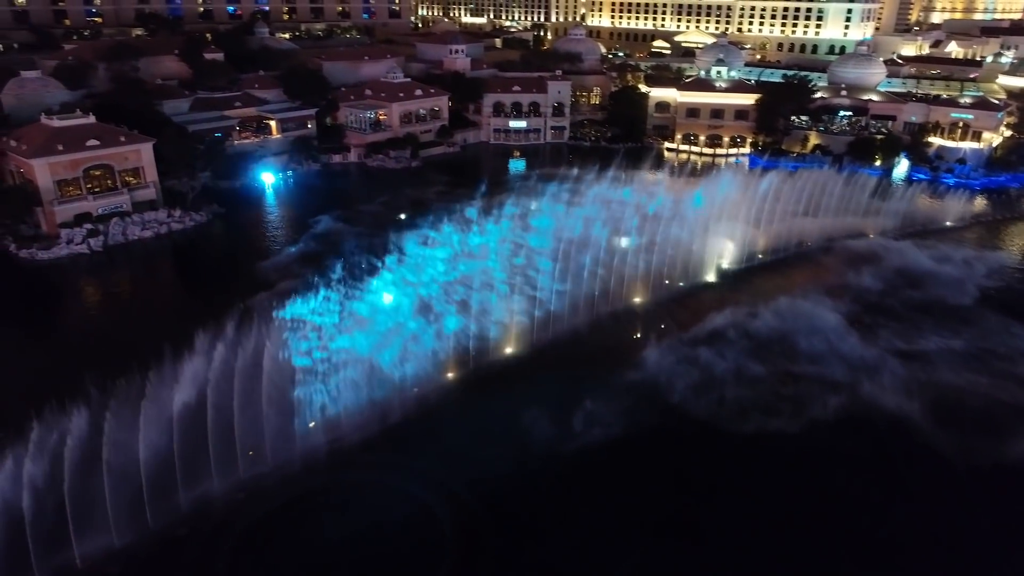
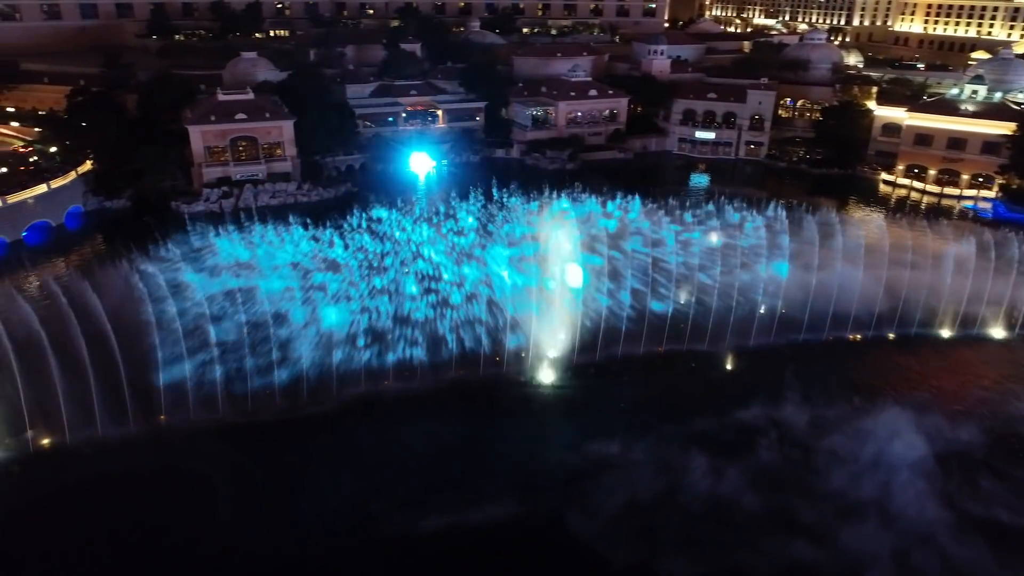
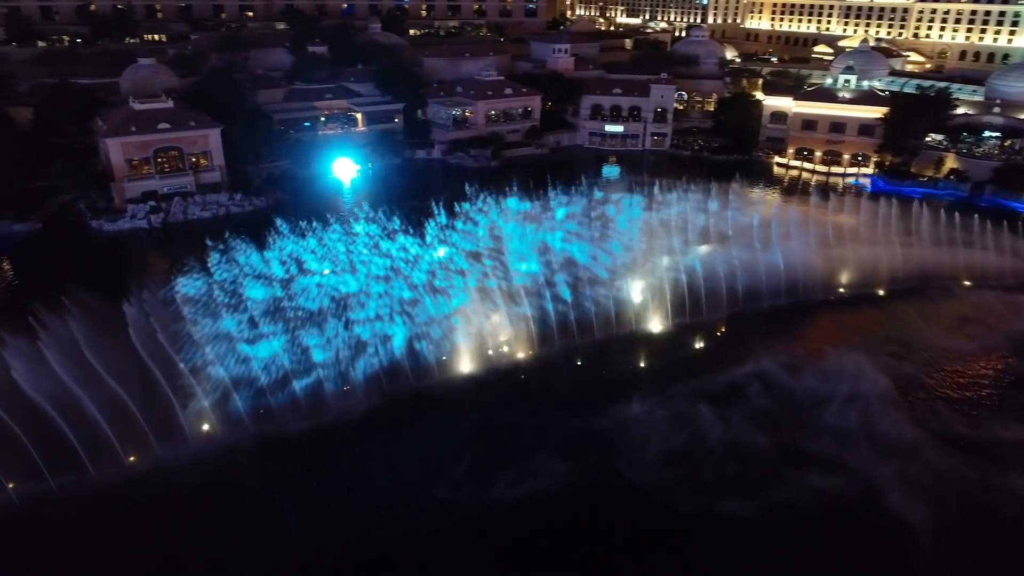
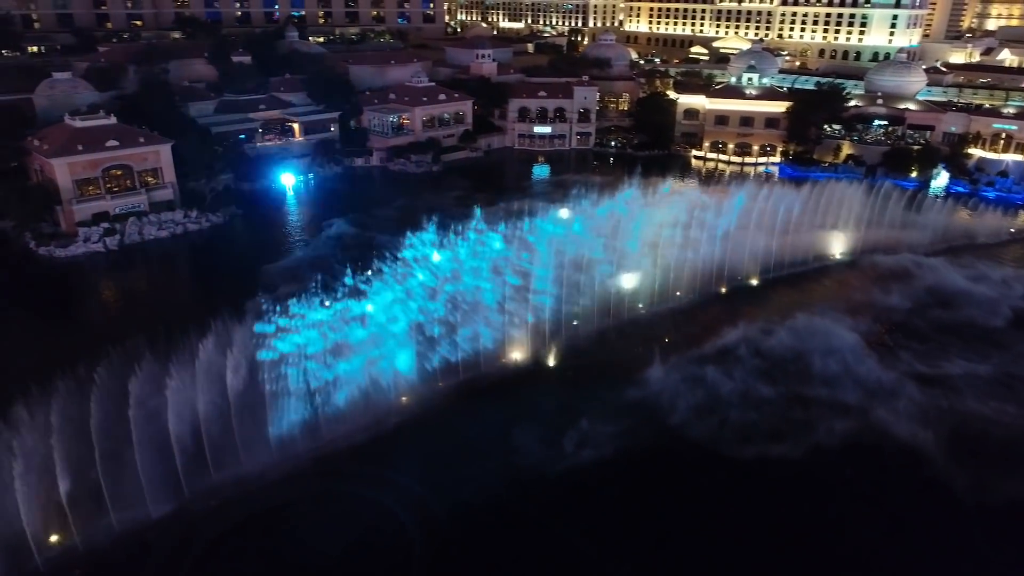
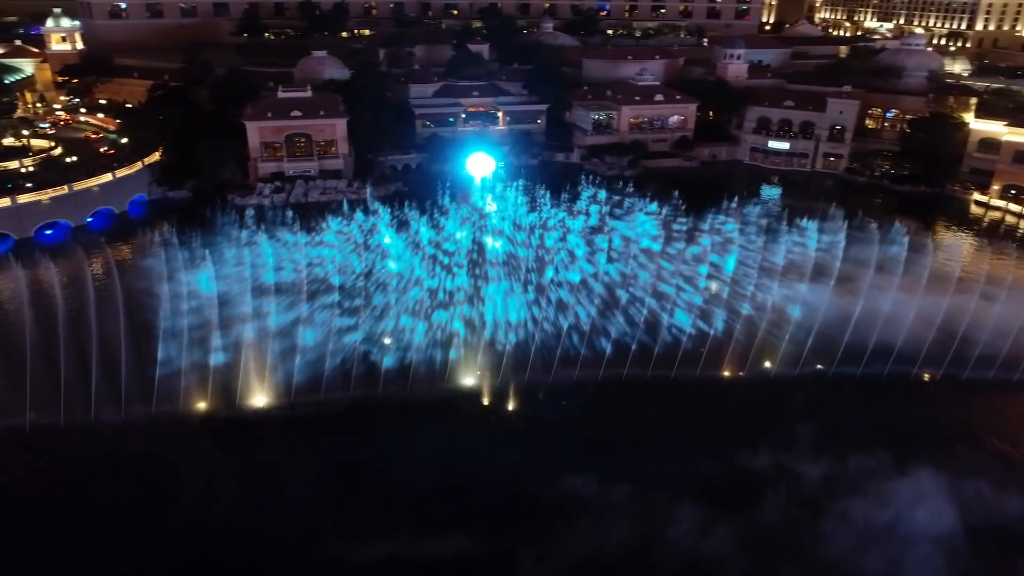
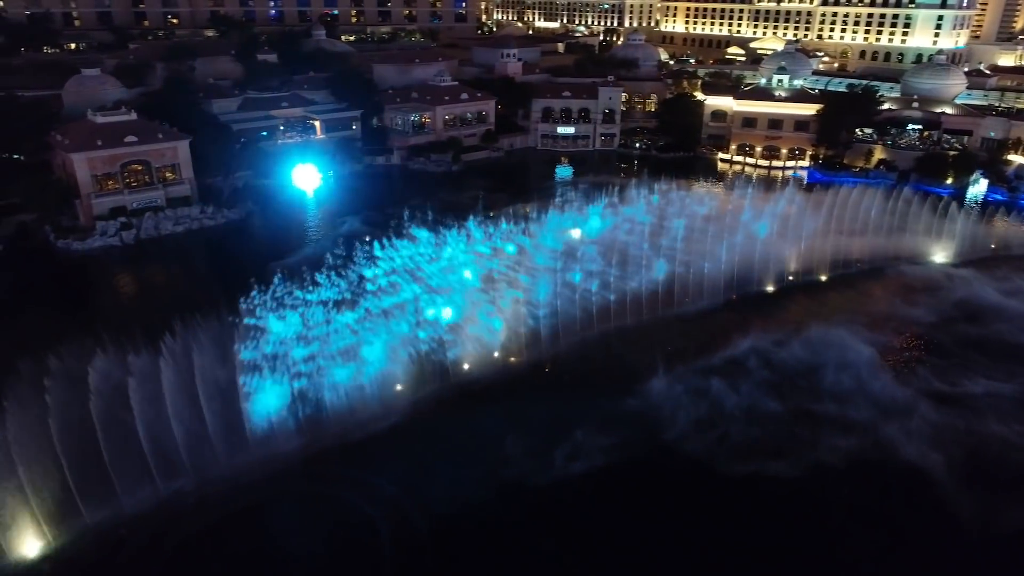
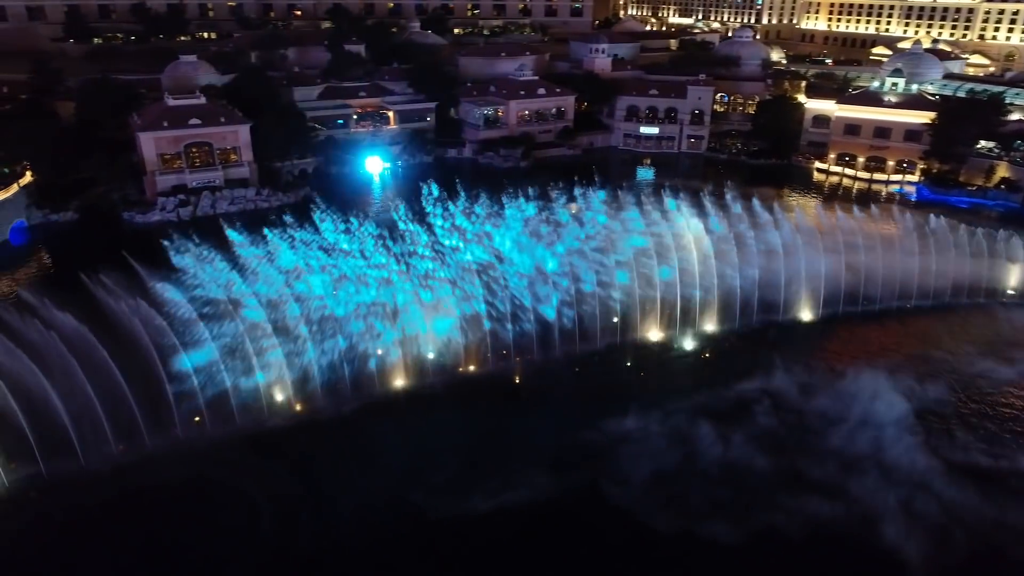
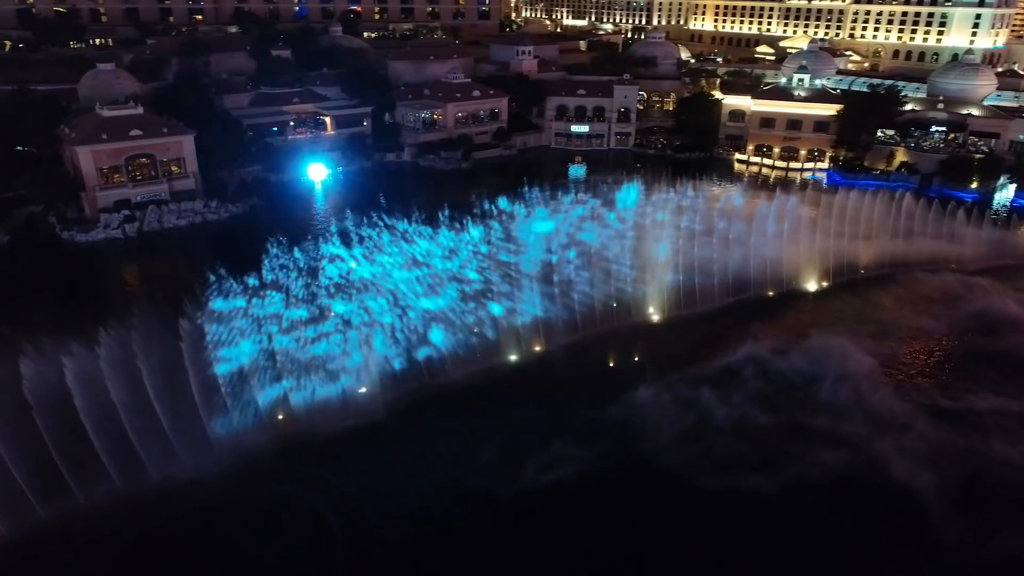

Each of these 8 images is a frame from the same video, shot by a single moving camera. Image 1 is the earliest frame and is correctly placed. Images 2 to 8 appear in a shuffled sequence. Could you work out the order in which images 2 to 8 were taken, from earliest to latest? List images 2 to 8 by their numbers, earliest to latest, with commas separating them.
4, 6, 8, 3, 7, 2, 5
